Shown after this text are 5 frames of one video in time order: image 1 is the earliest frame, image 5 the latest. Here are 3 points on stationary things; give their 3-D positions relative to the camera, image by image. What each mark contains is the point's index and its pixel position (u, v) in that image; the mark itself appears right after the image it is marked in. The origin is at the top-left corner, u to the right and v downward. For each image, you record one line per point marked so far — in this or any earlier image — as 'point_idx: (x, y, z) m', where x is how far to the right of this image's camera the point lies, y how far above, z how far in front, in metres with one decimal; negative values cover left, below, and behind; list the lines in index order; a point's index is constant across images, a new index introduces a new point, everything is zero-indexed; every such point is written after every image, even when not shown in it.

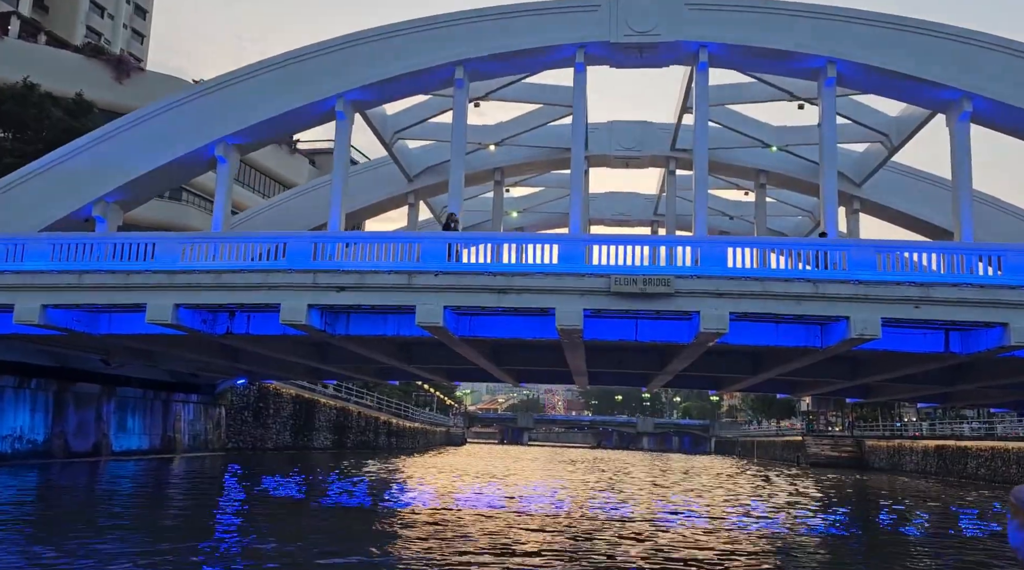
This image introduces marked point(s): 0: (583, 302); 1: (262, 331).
0: (+1.4, -0.3, +17.3) m
1: (-5.5, -1.1, +19.4) m
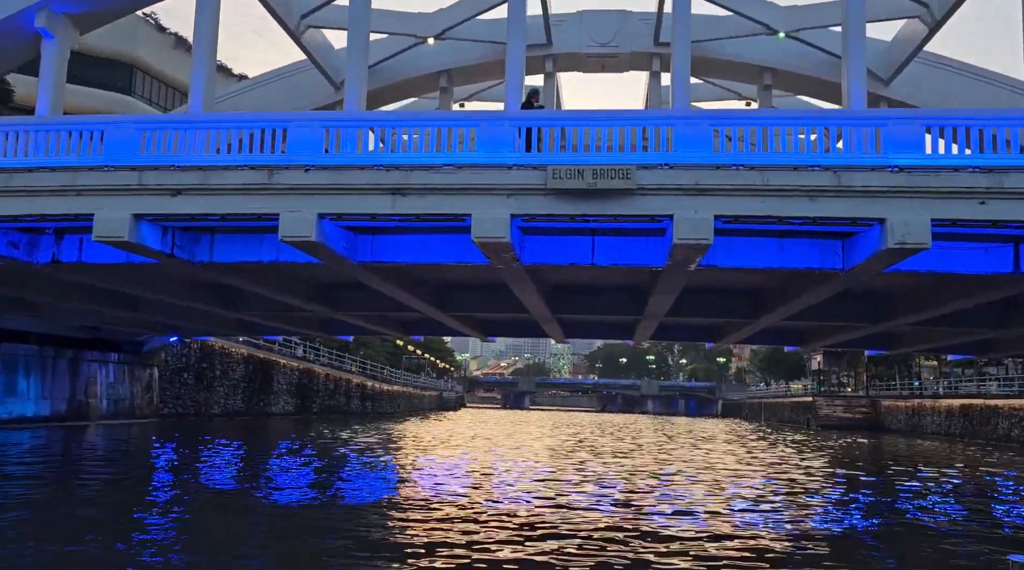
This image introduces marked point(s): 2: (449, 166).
0: (0.0, +1.1, +12.4) m
1: (-6.9, +0.4, +14.5) m
2: (-0.9, +1.7, +12.5) m
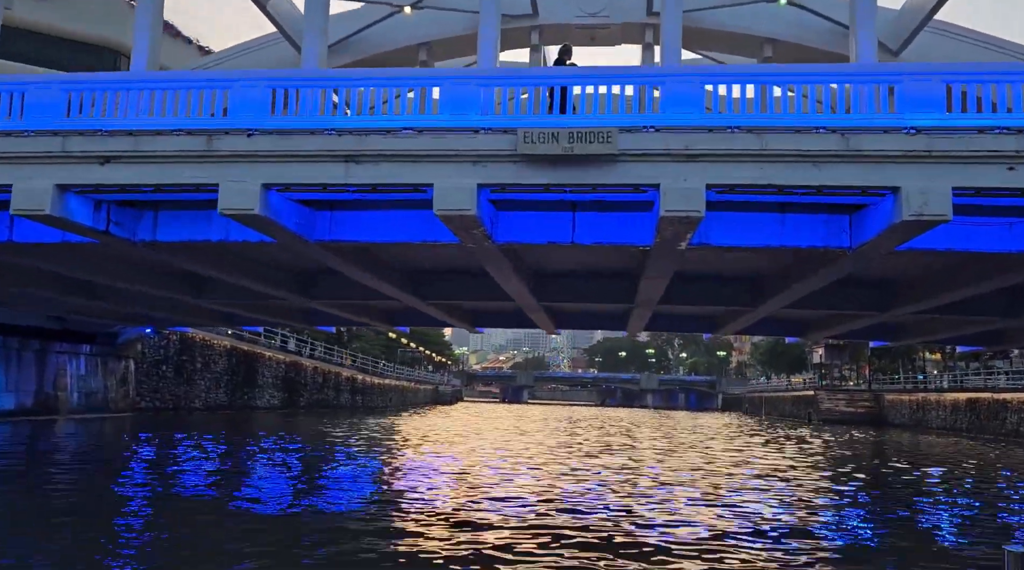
0: (-0.4, +1.4, +11.0) m
1: (-7.3, +0.7, +13.2) m
2: (-1.3, +2.0, +11.1) m
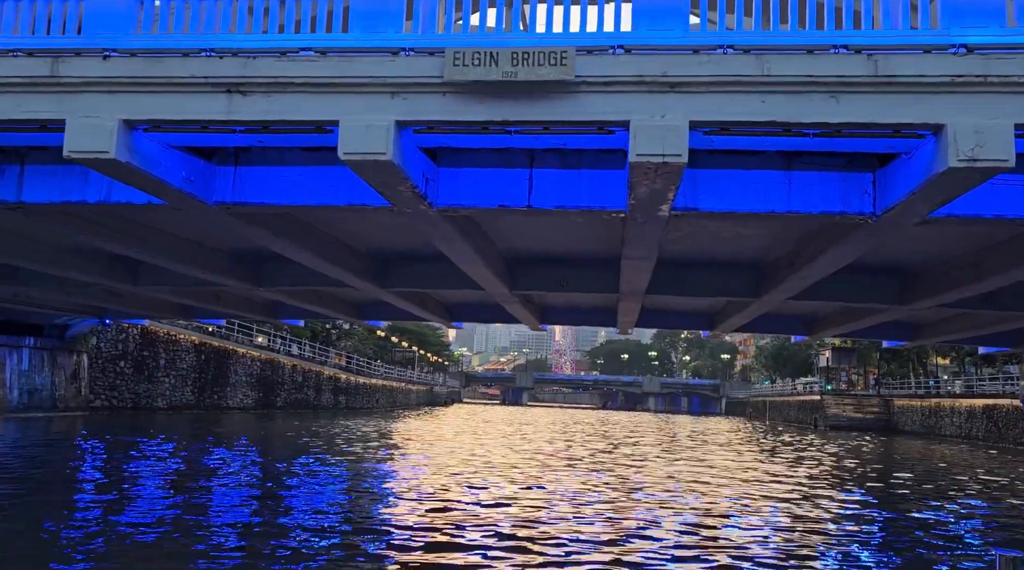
0: (-1.1, +1.7, +8.6) m
1: (-8.0, +1.1, +10.7) m
2: (-2.0, +2.3, +8.7) m
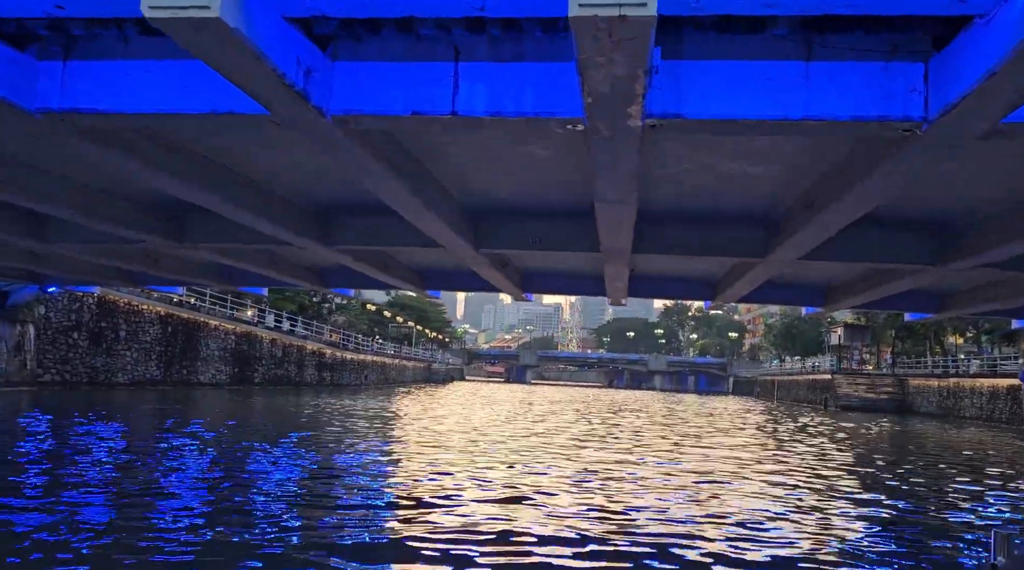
0: (-1.9, +2.3, +5.8) m
1: (-8.7, +1.7, +8.1) m
2: (-2.7, +2.8, +5.9) m
